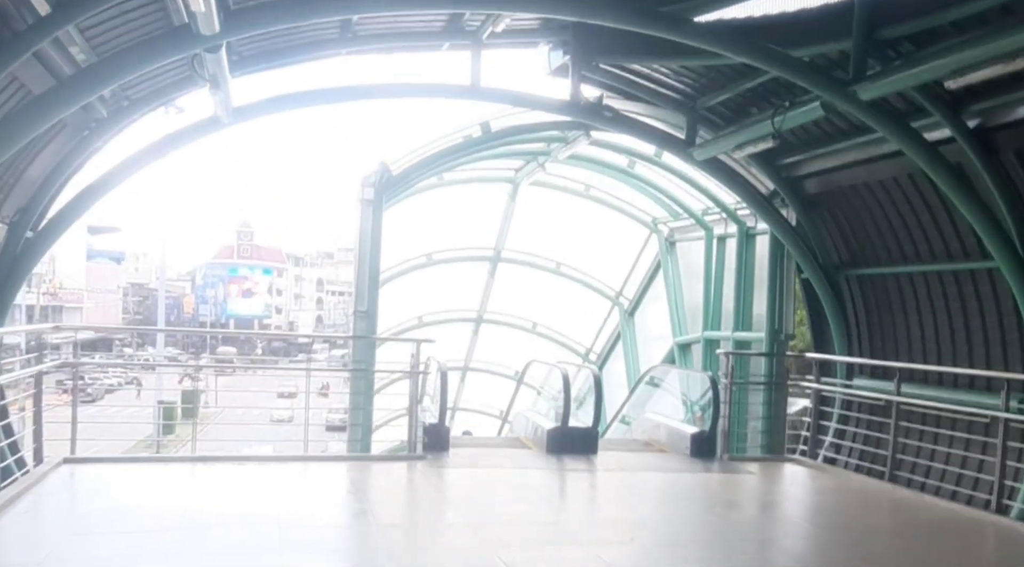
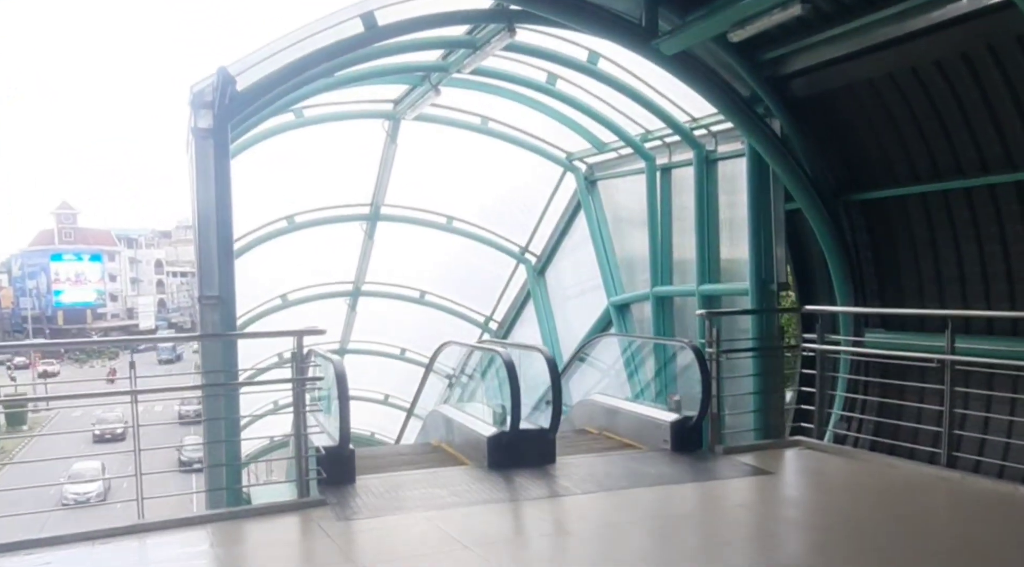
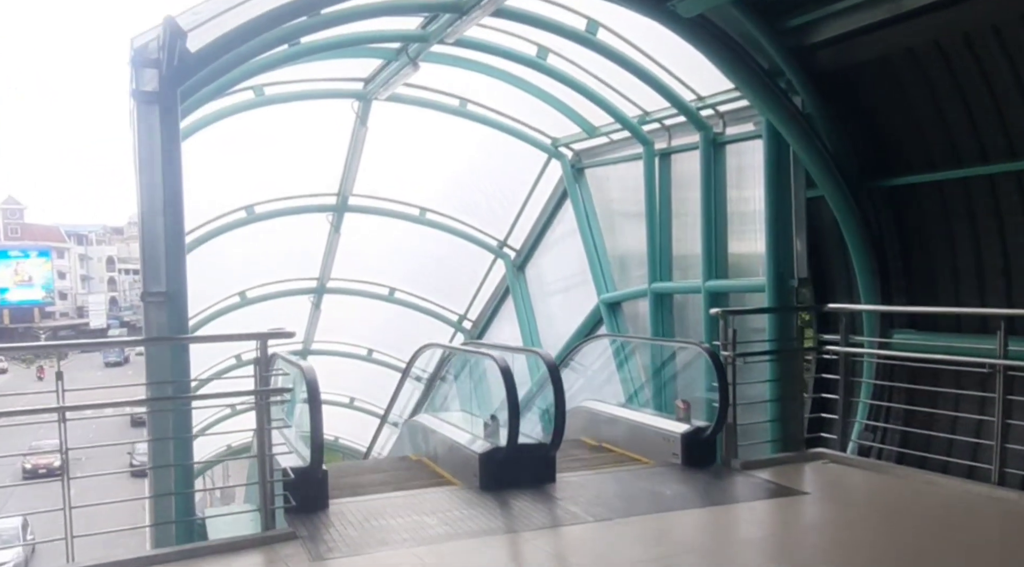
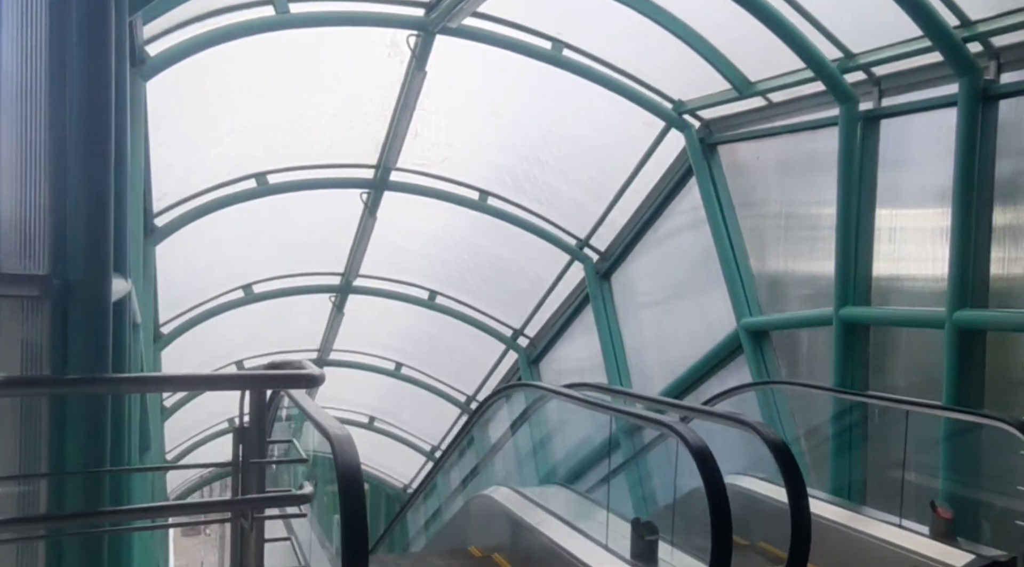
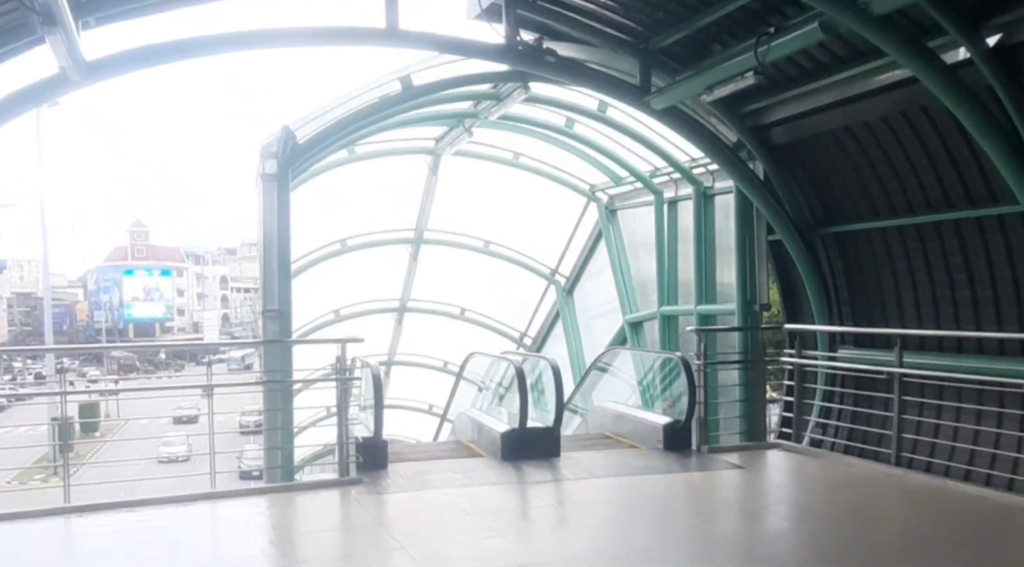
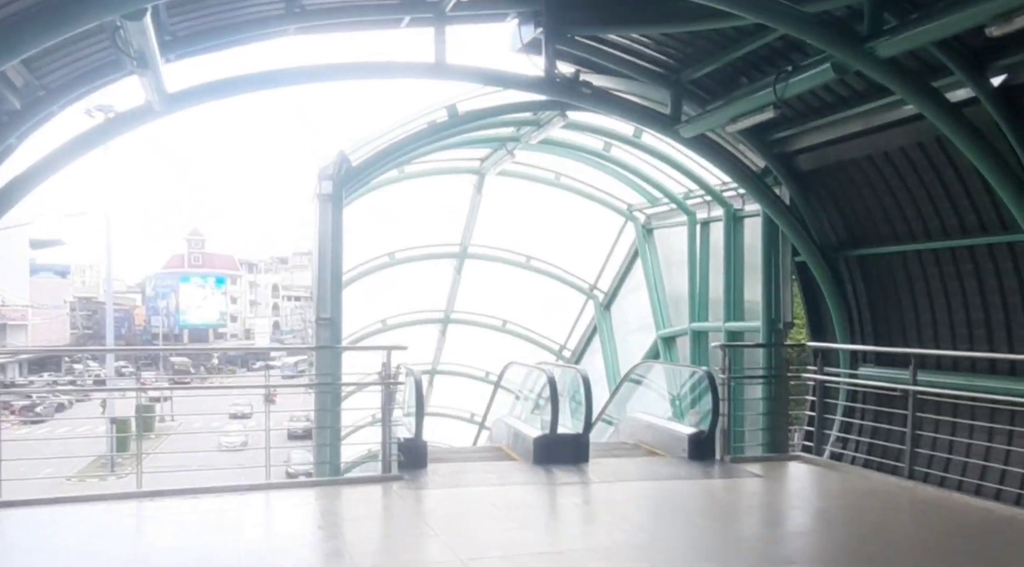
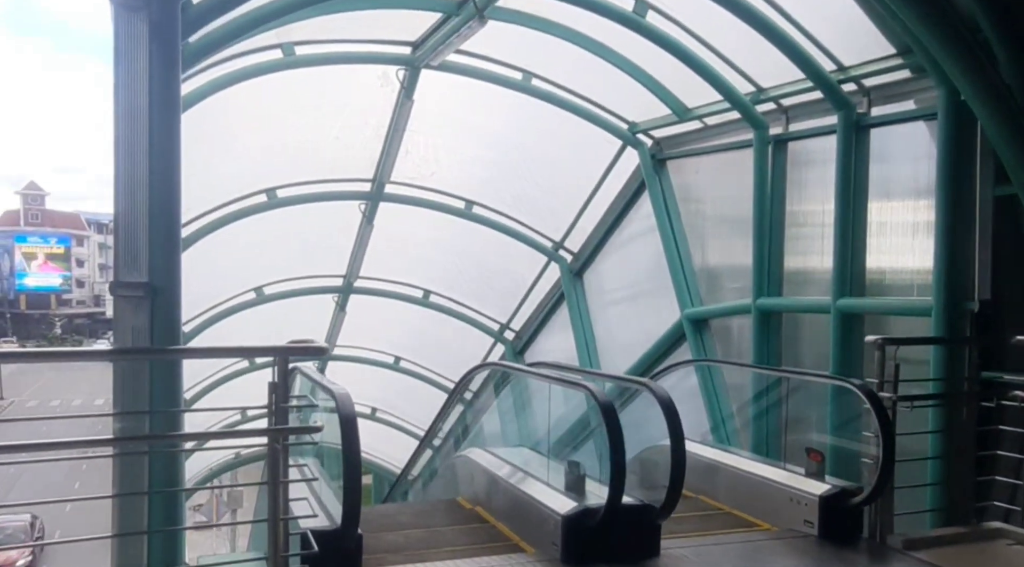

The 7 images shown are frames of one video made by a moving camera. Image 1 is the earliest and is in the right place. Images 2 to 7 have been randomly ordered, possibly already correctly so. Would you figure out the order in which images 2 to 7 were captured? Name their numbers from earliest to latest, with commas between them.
6, 5, 2, 3, 7, 4
